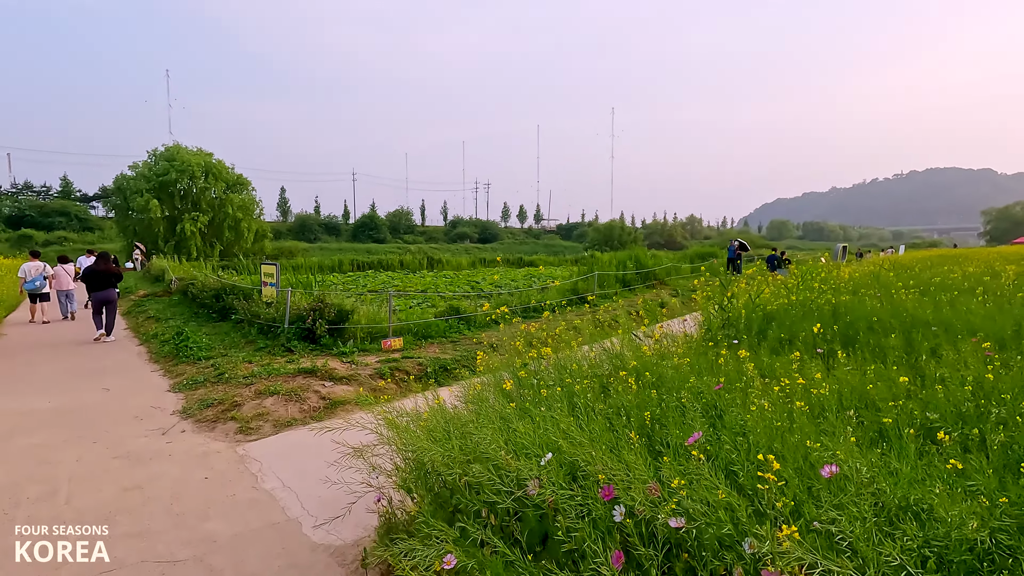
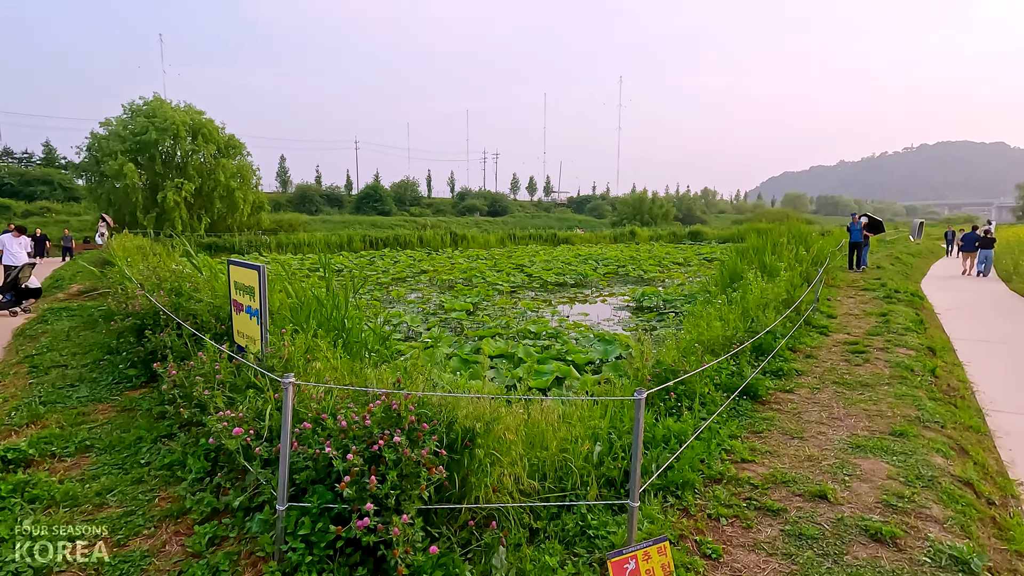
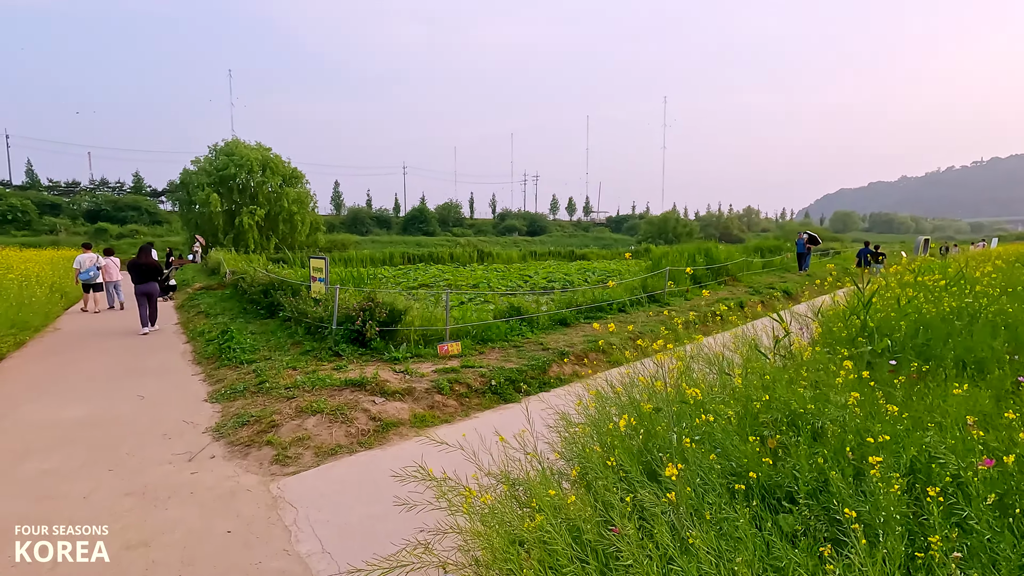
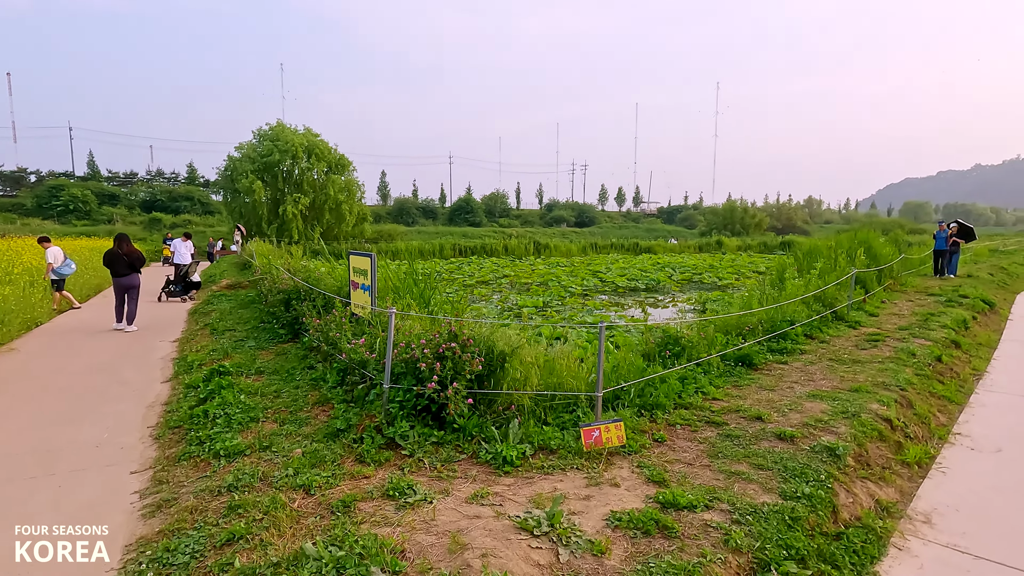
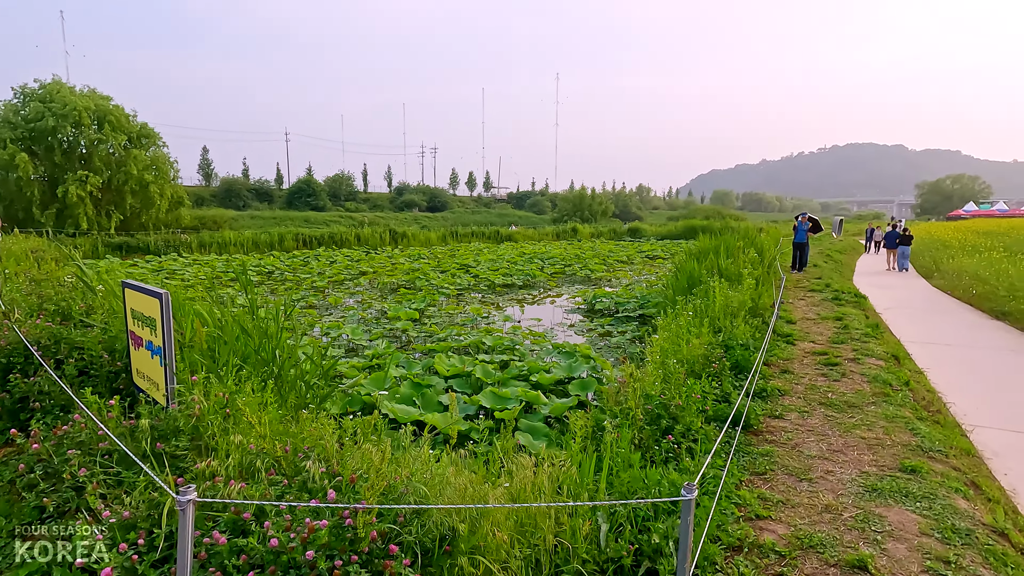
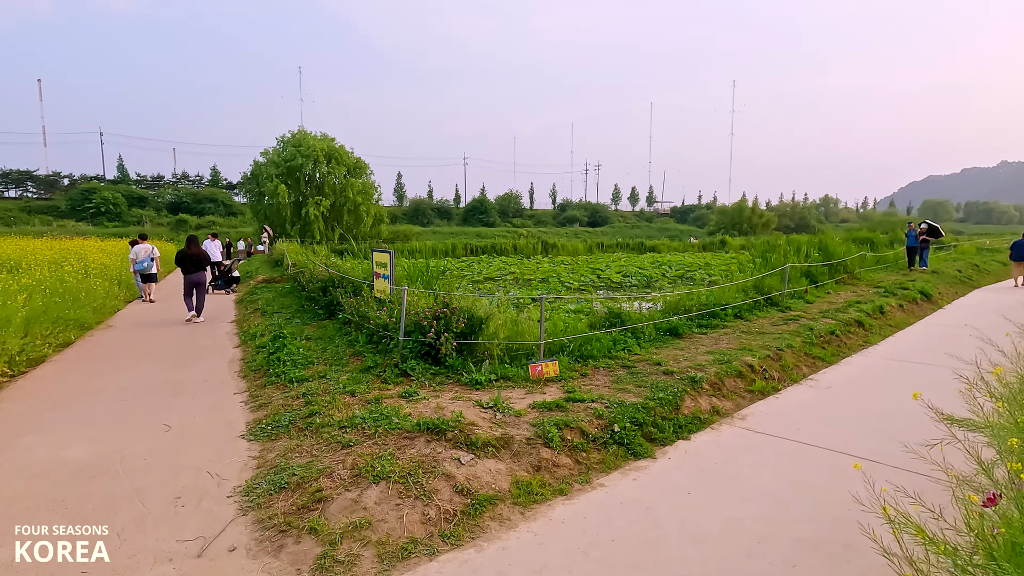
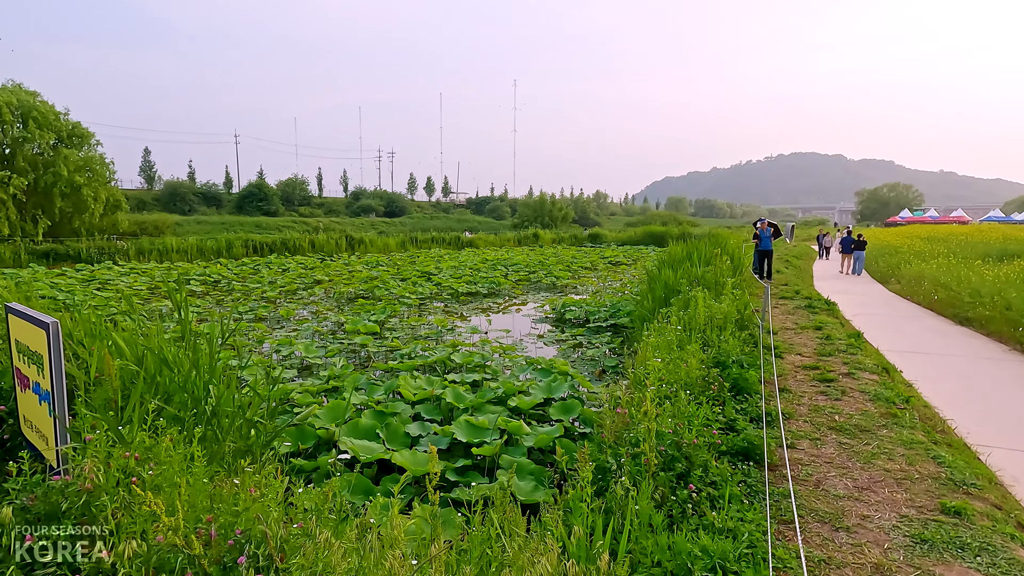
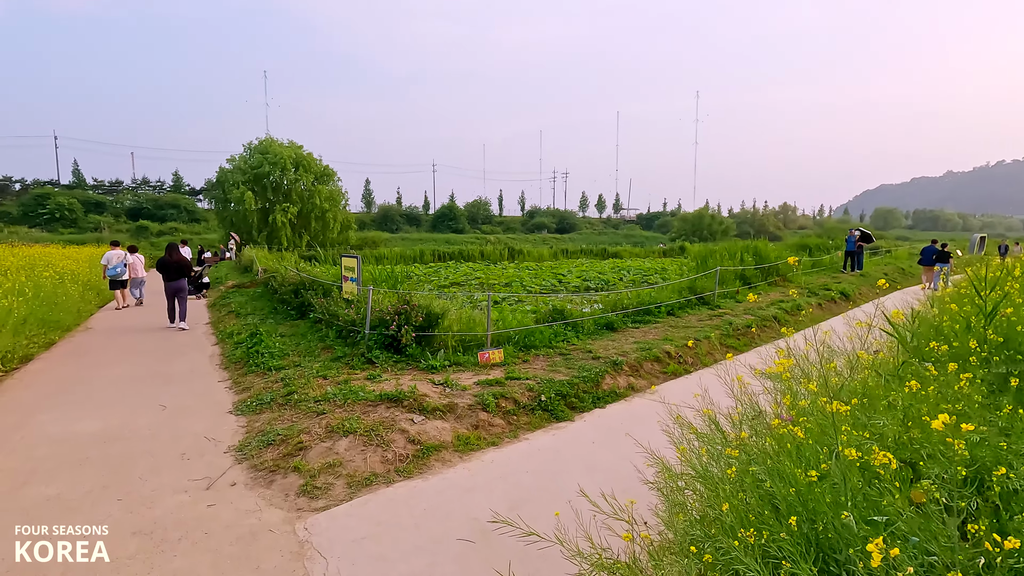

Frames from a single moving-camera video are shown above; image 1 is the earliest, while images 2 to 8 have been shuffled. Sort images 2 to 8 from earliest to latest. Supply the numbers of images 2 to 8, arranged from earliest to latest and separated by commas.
3, 8, 6, 4, 2, 5, 7
